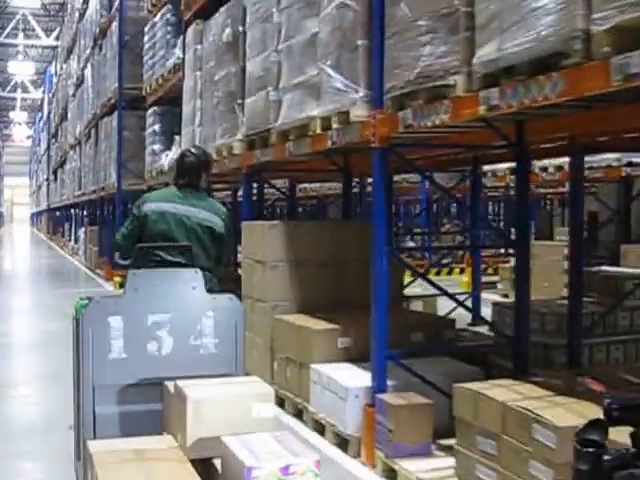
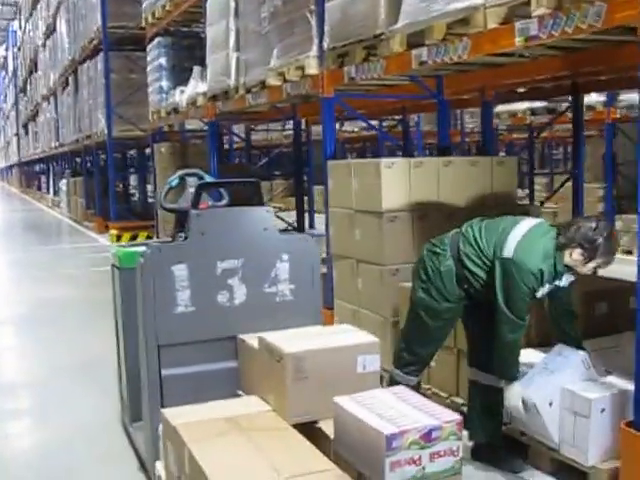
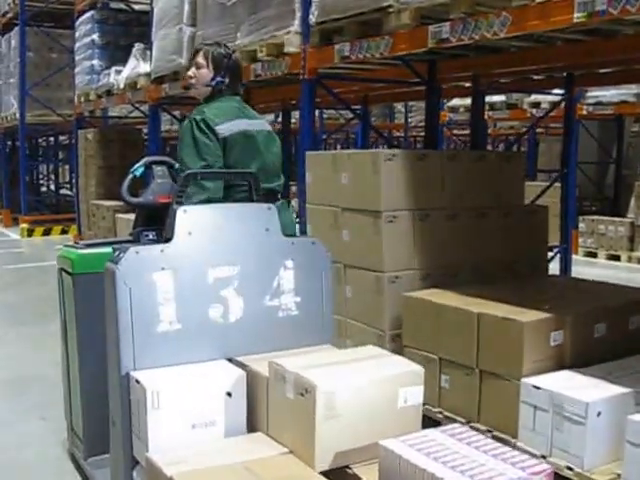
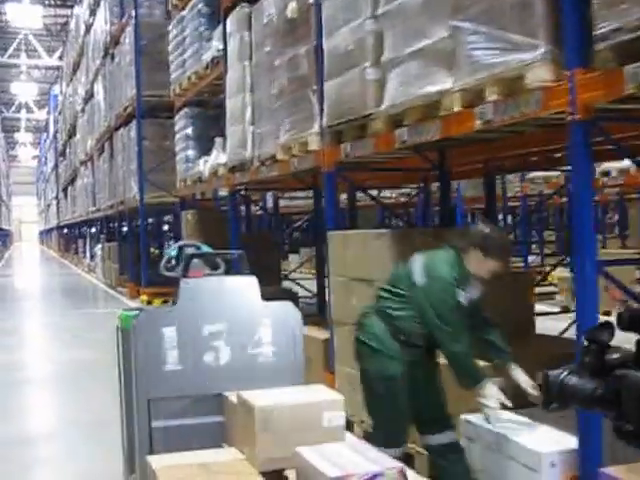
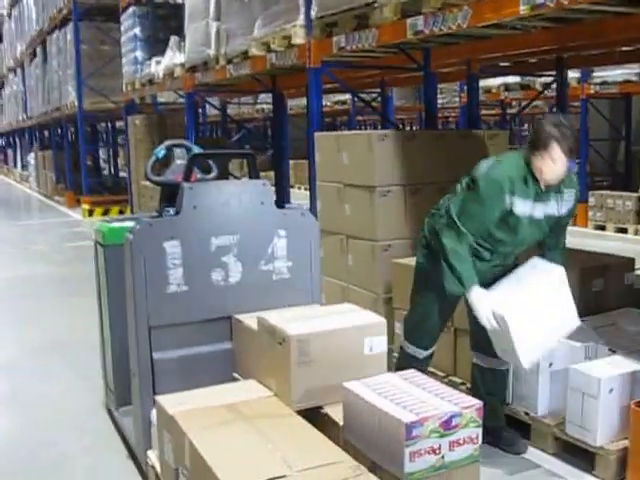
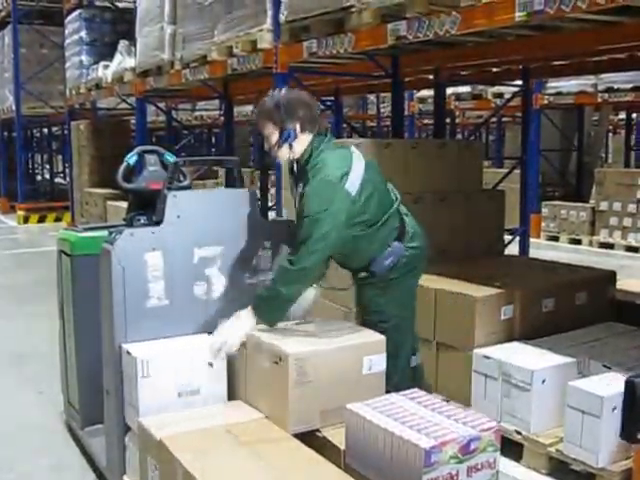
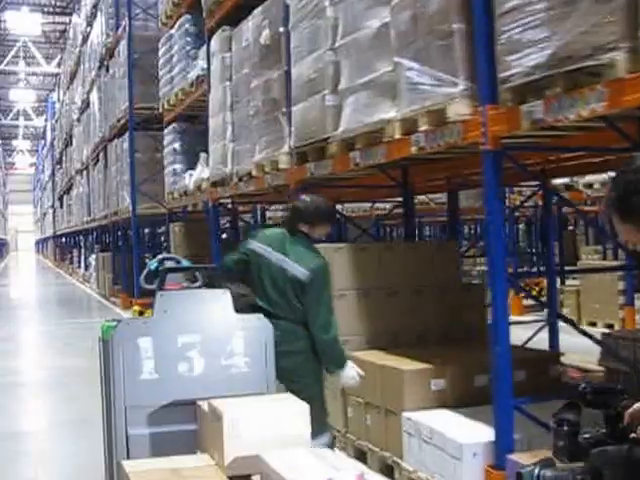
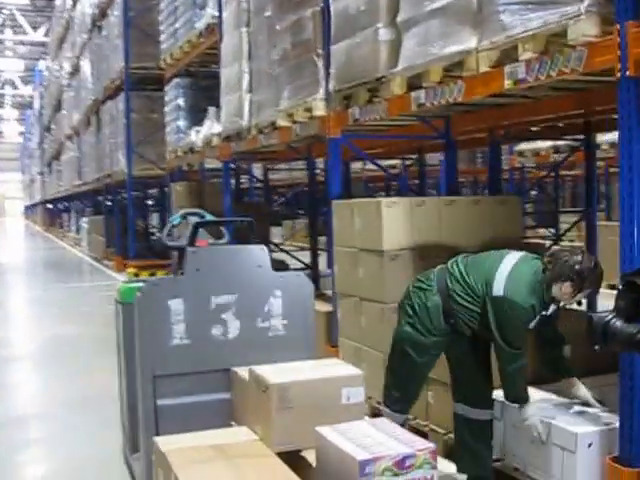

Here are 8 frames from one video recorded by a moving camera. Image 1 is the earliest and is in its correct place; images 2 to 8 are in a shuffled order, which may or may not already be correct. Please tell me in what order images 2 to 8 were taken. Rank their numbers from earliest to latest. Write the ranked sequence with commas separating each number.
7, 4, 8, 2, 5, 6, 3
